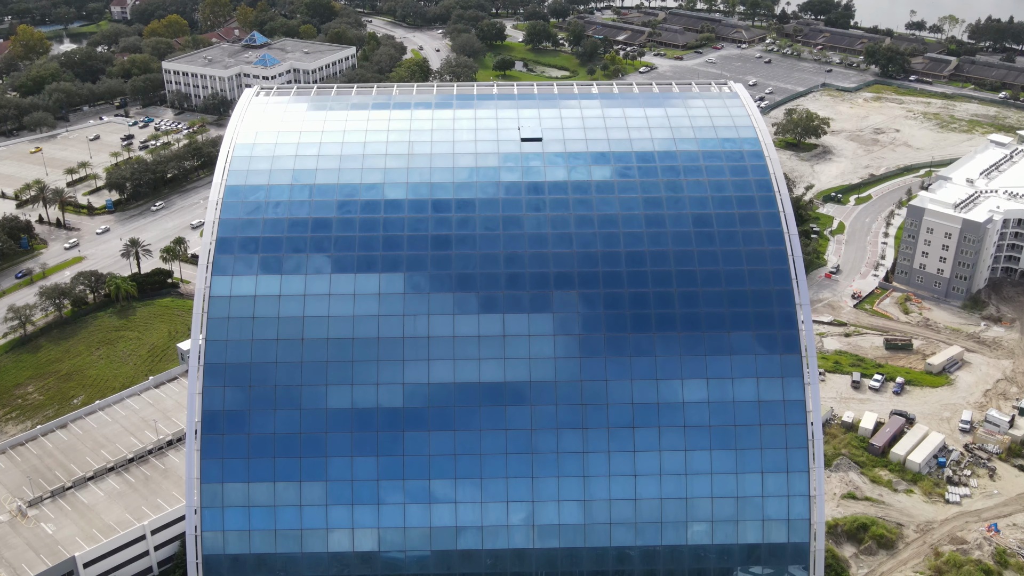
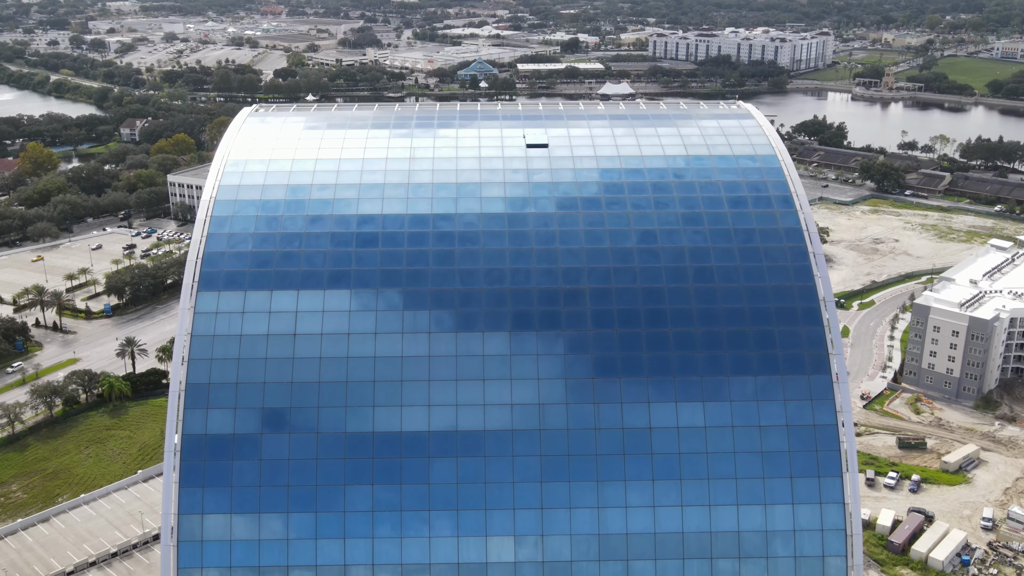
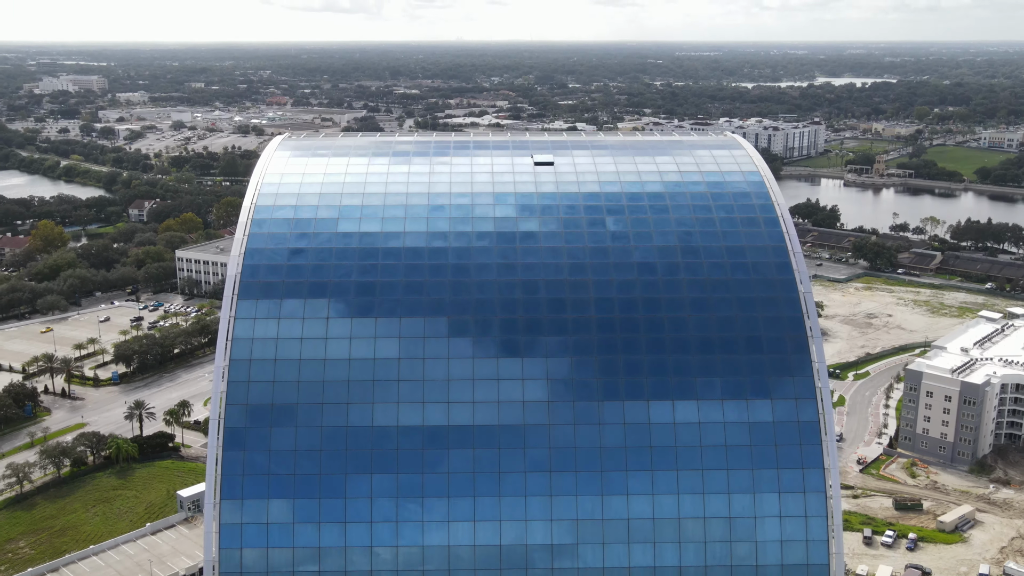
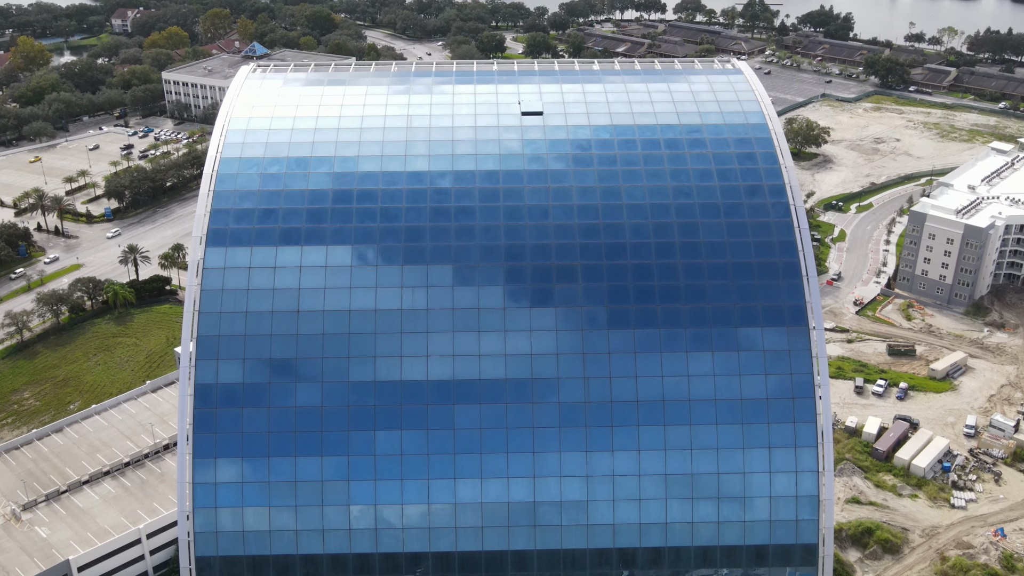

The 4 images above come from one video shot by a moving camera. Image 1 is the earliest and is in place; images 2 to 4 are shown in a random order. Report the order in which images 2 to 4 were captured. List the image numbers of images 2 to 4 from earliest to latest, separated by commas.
4, 2, 3
